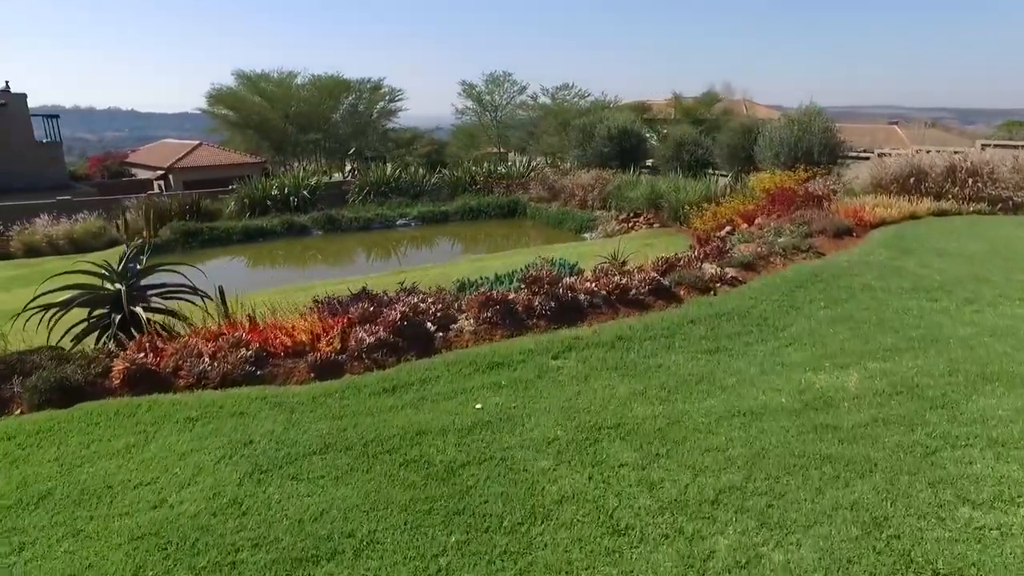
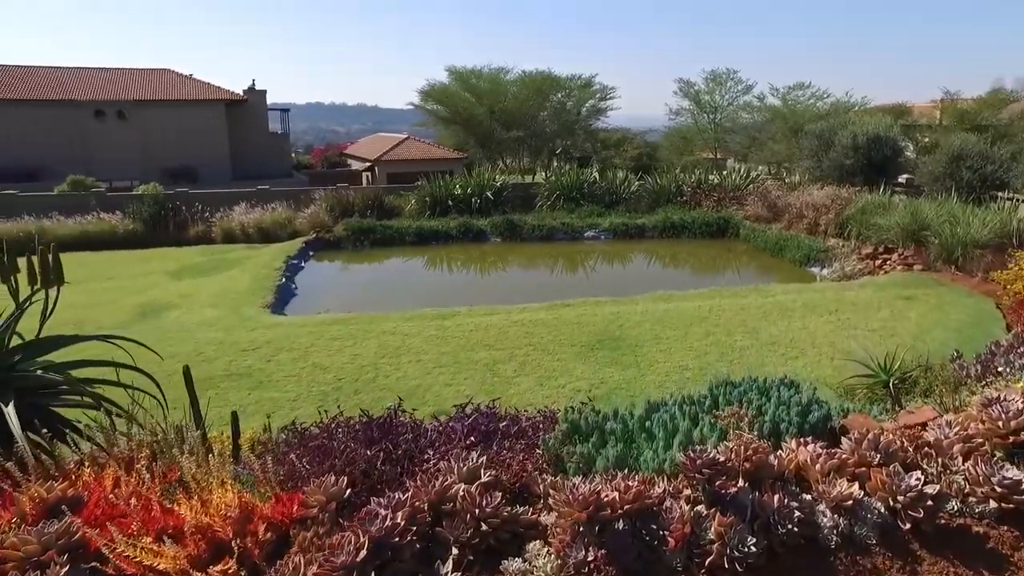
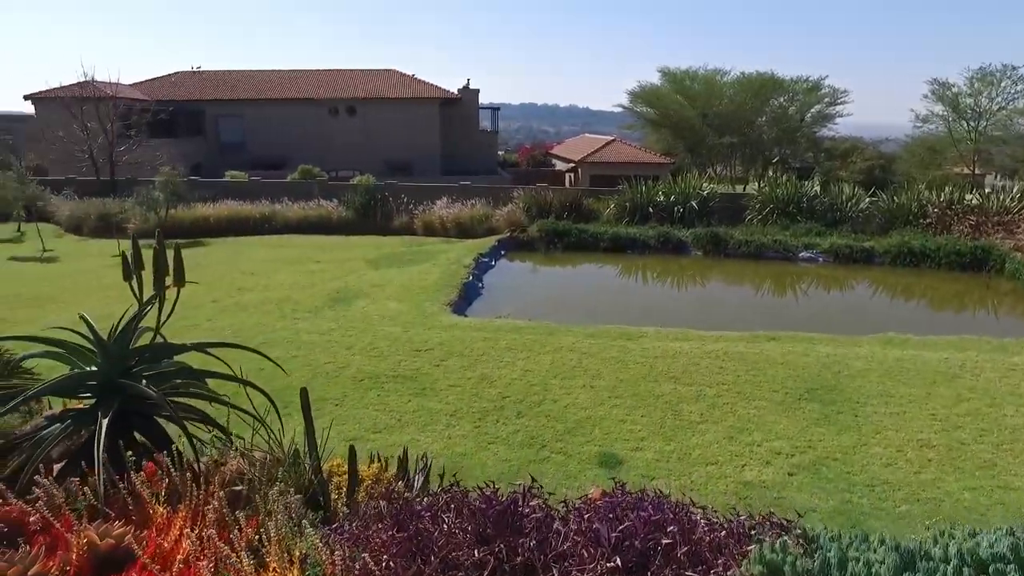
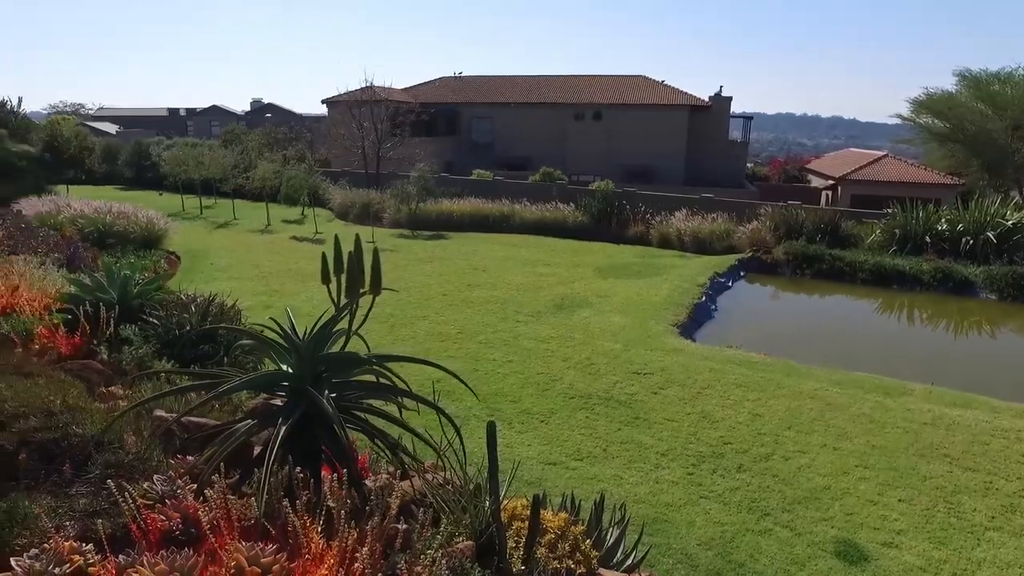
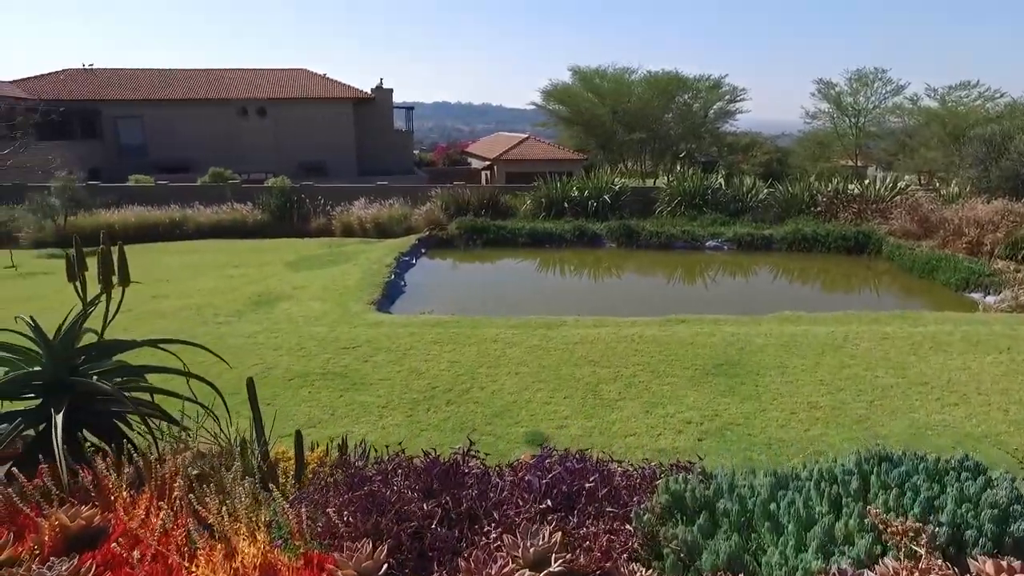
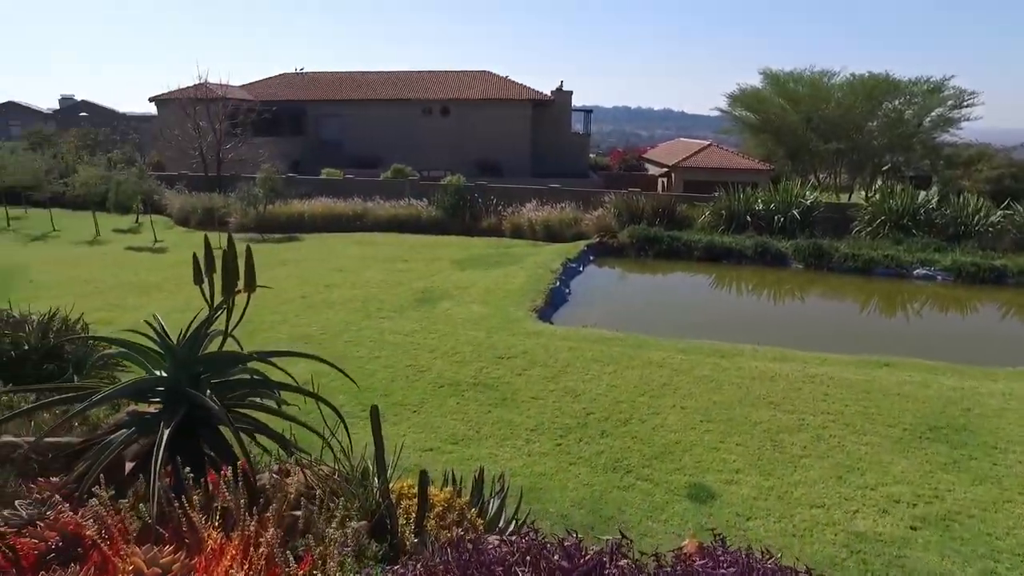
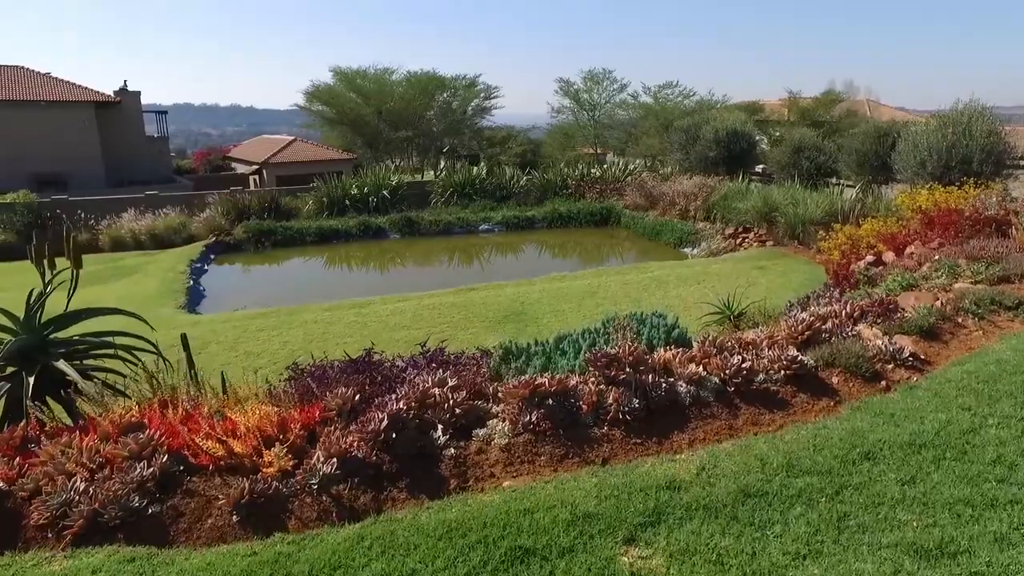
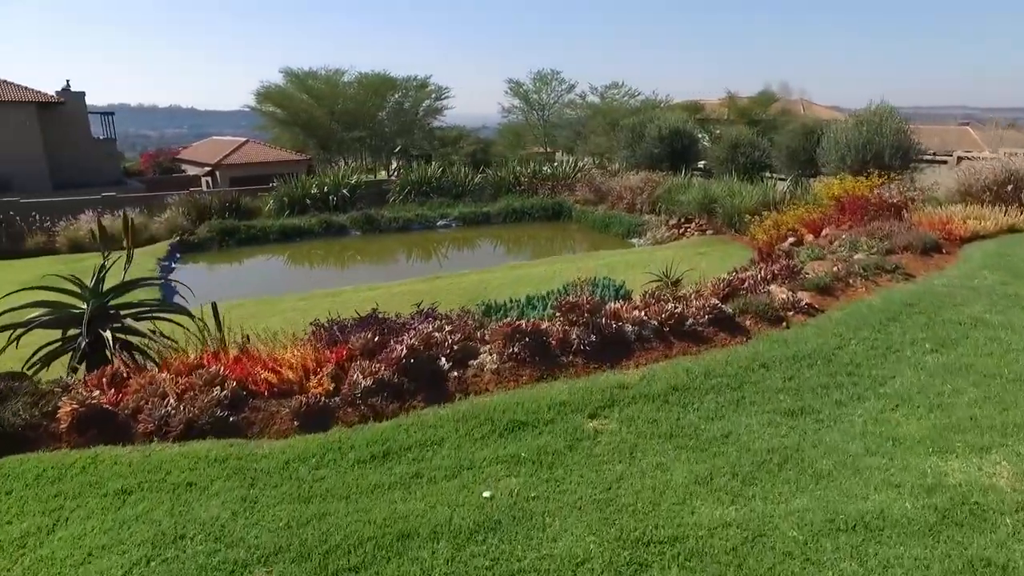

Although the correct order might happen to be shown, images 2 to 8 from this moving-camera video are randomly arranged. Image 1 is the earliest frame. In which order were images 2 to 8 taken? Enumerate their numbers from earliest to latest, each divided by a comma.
8, 7, 2, 5, 3, 6, 4
